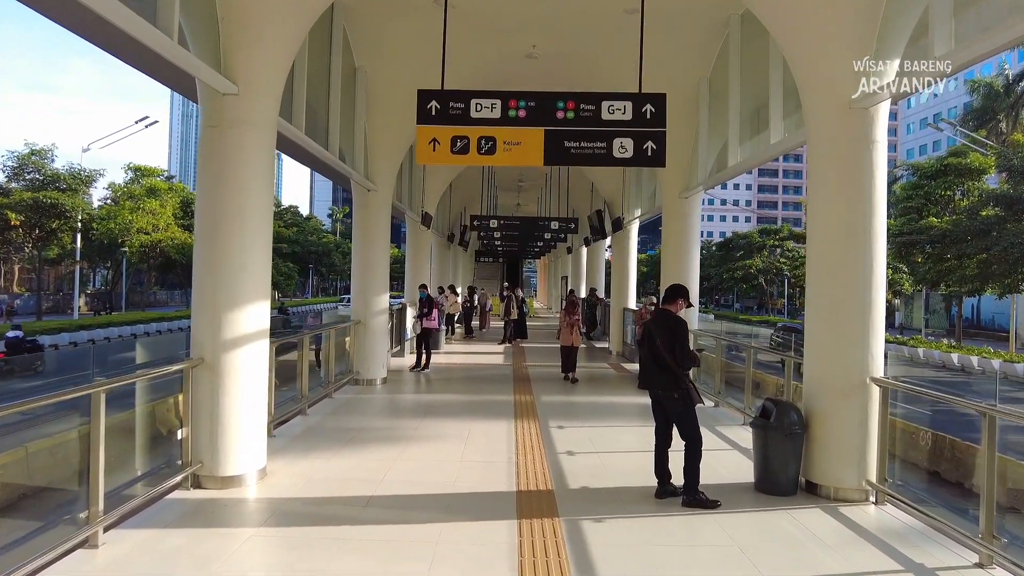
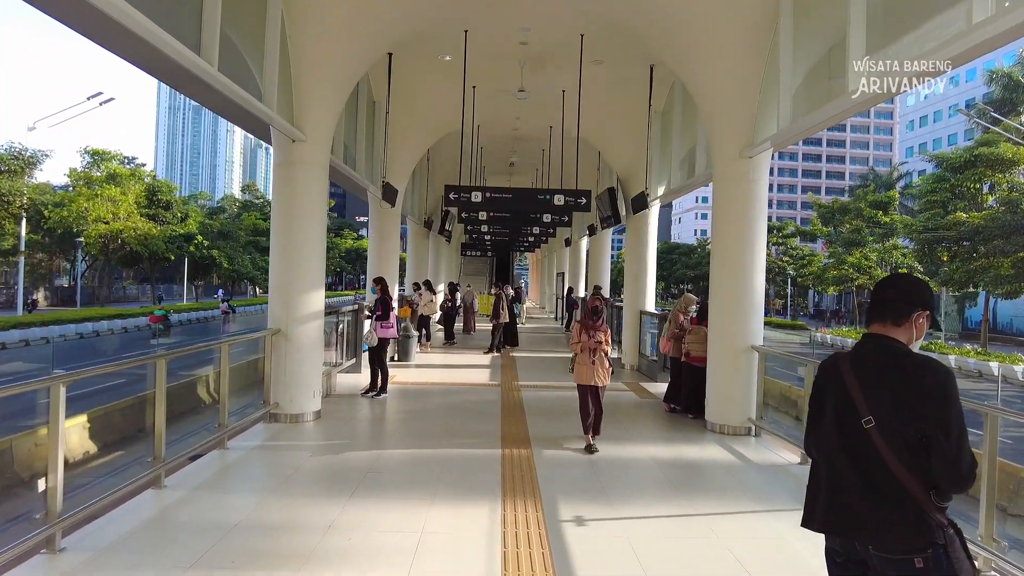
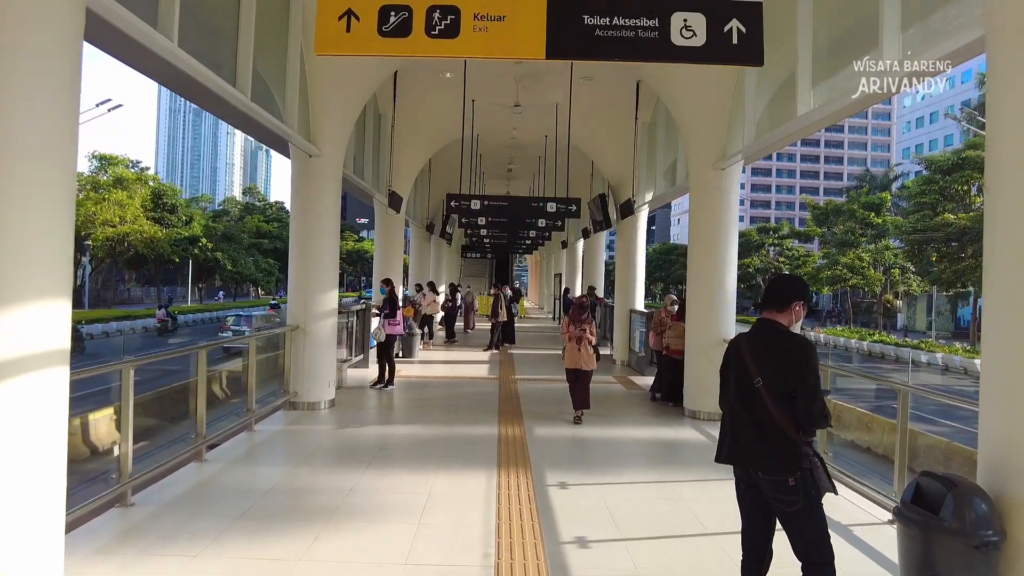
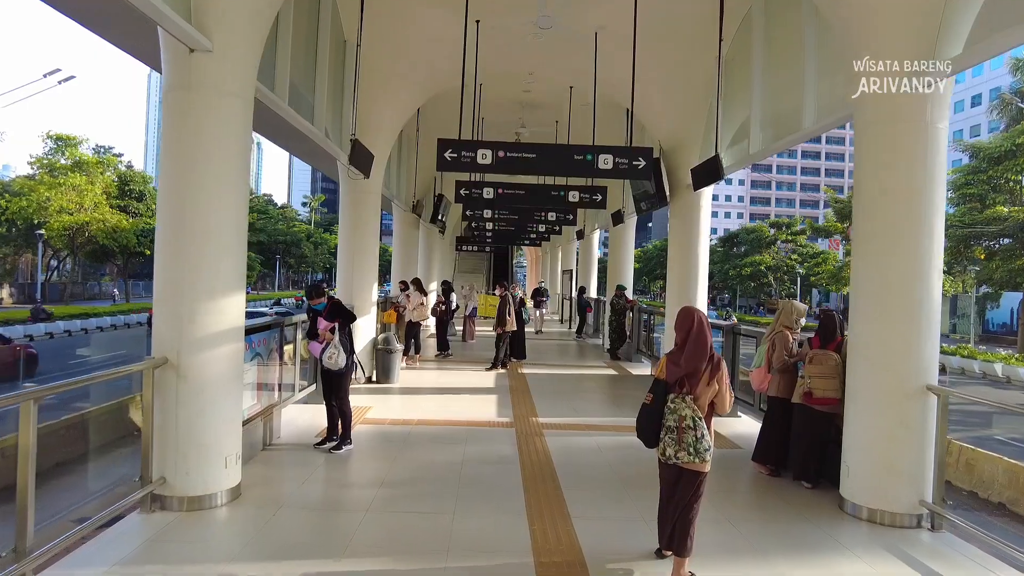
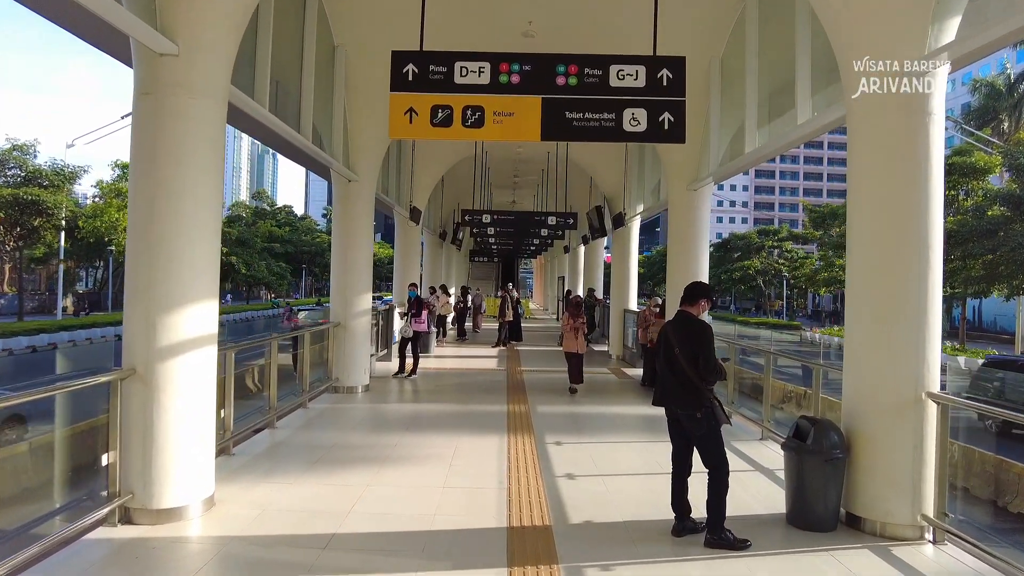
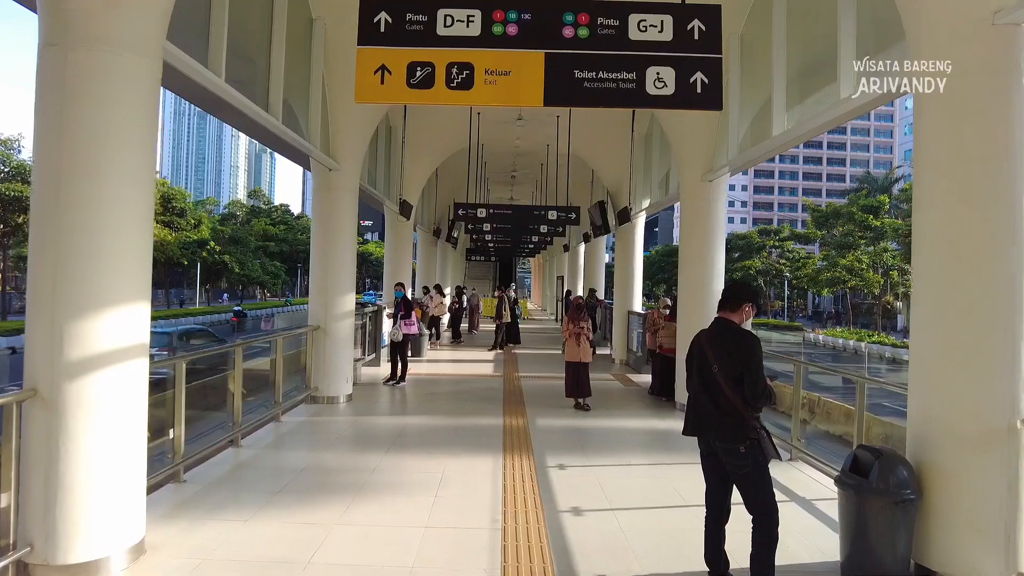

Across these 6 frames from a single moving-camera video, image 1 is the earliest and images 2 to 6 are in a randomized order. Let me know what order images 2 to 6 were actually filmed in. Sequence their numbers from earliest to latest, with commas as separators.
5, 6, 3, 2, 4
